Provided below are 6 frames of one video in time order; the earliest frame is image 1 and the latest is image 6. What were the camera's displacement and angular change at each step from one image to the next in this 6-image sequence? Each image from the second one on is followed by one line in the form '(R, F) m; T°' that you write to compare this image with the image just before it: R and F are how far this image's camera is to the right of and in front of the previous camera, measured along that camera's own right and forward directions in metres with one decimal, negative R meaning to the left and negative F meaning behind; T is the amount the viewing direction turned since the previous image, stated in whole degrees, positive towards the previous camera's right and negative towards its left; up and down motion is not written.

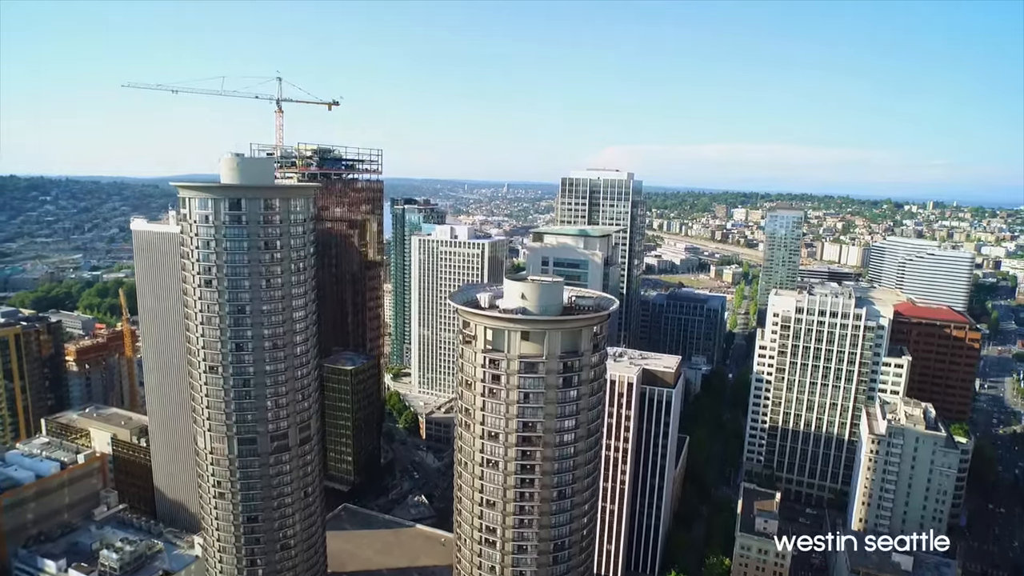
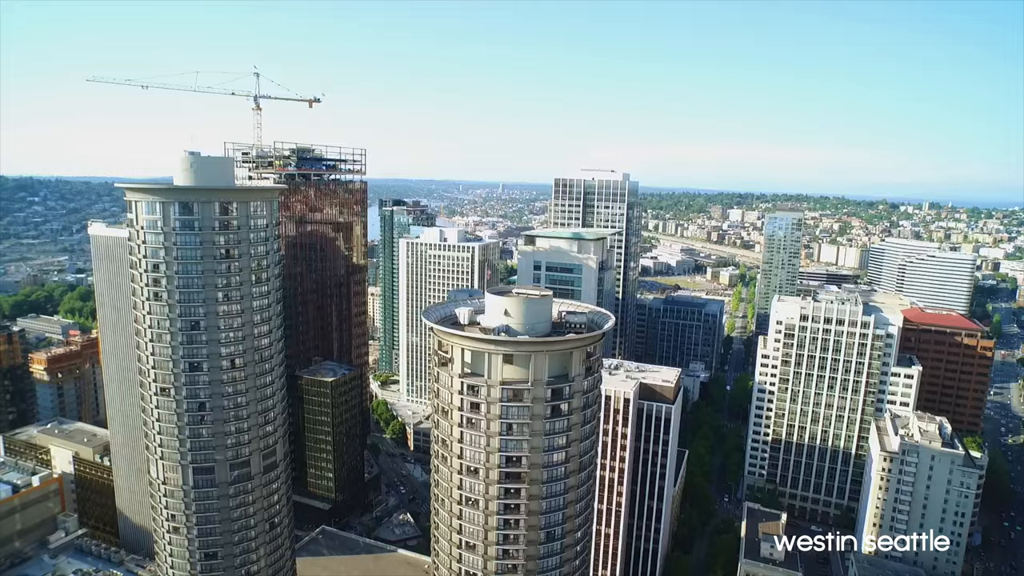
(+1.1, +6.5) m; 0°
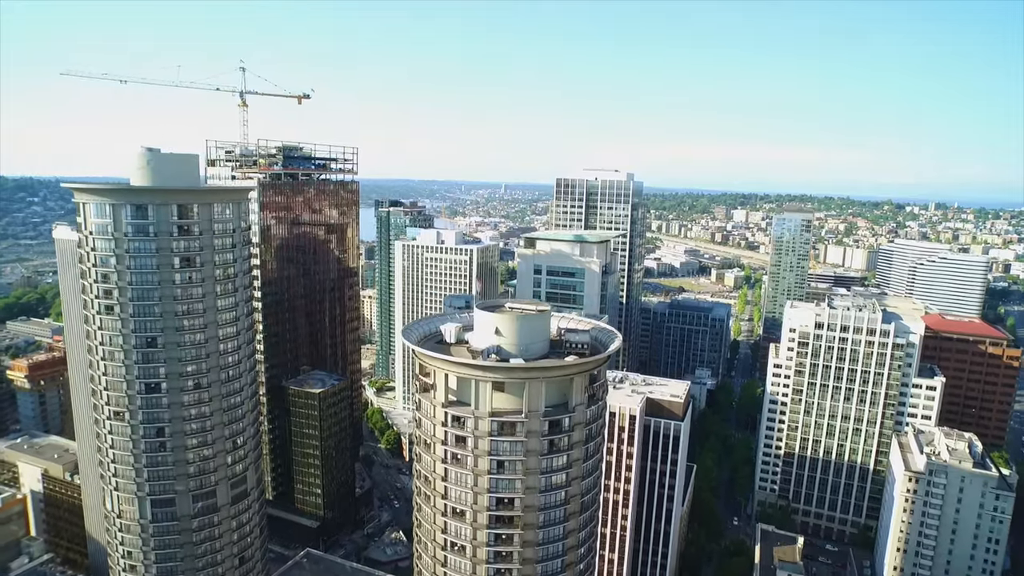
(+0.7, +6.4) m; 0°
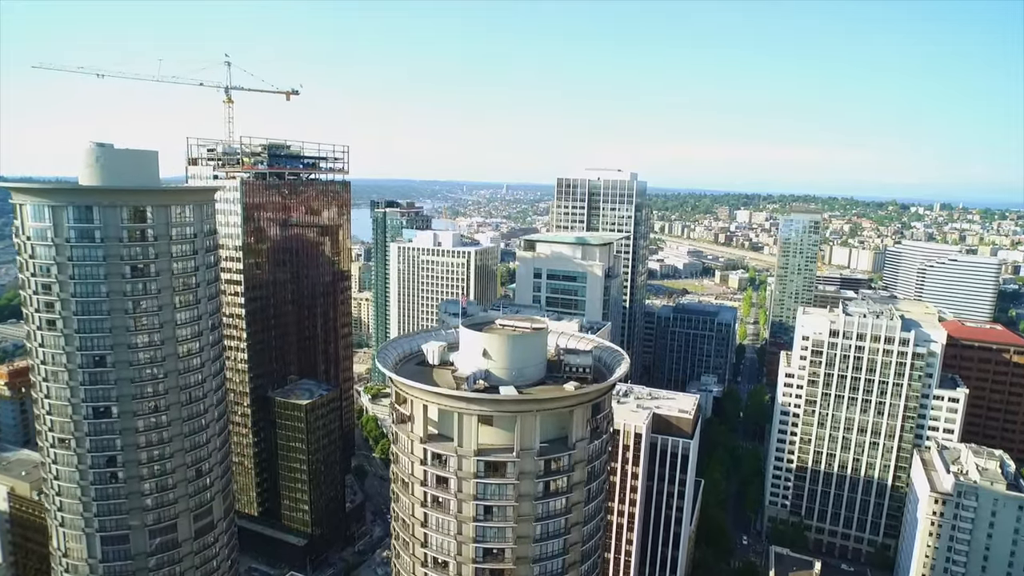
(+0.7, +6.0) m; 0°
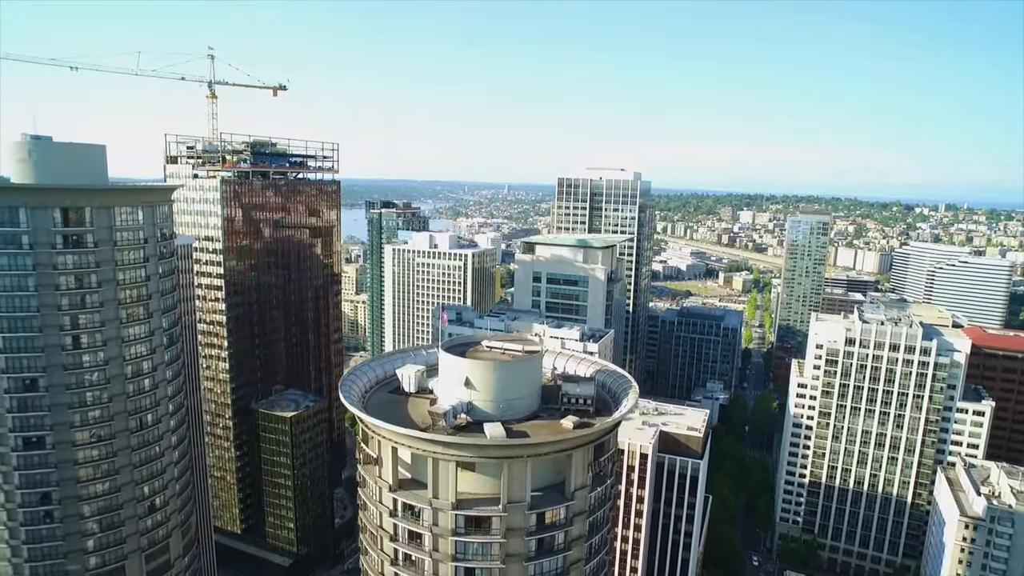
(+0.7, +6.0) m; 0°
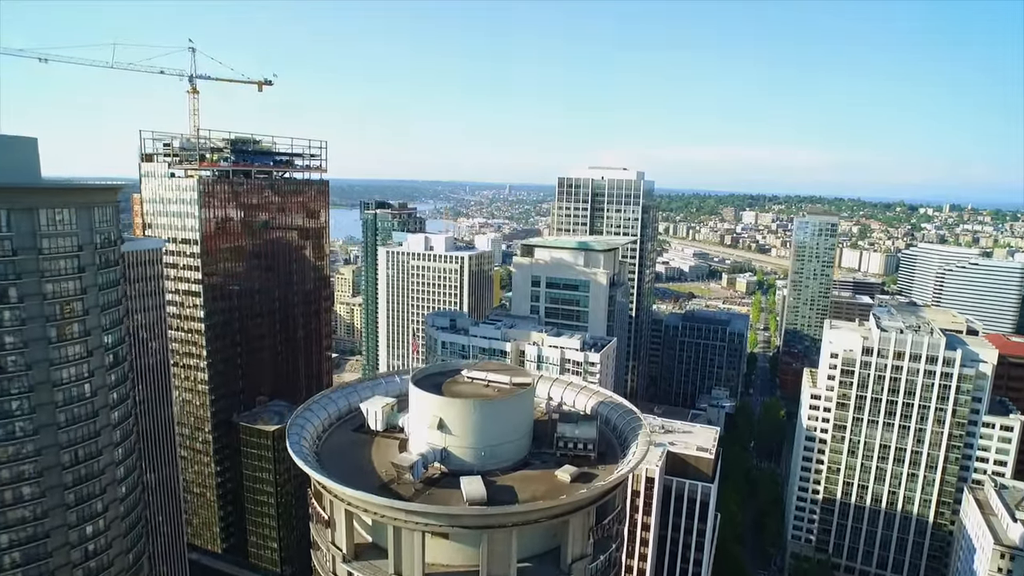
(+0.7, +5.9) m; 0°
